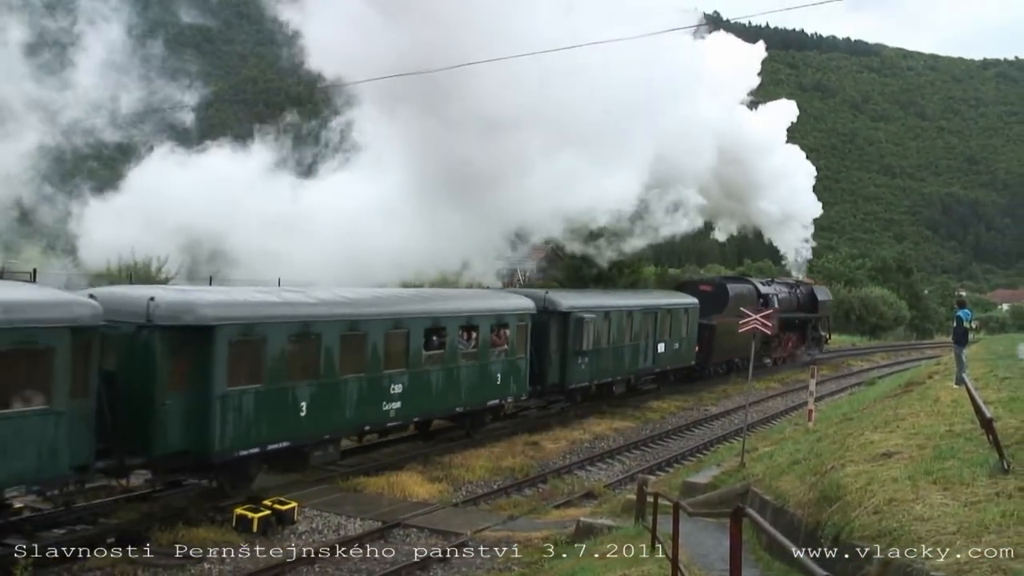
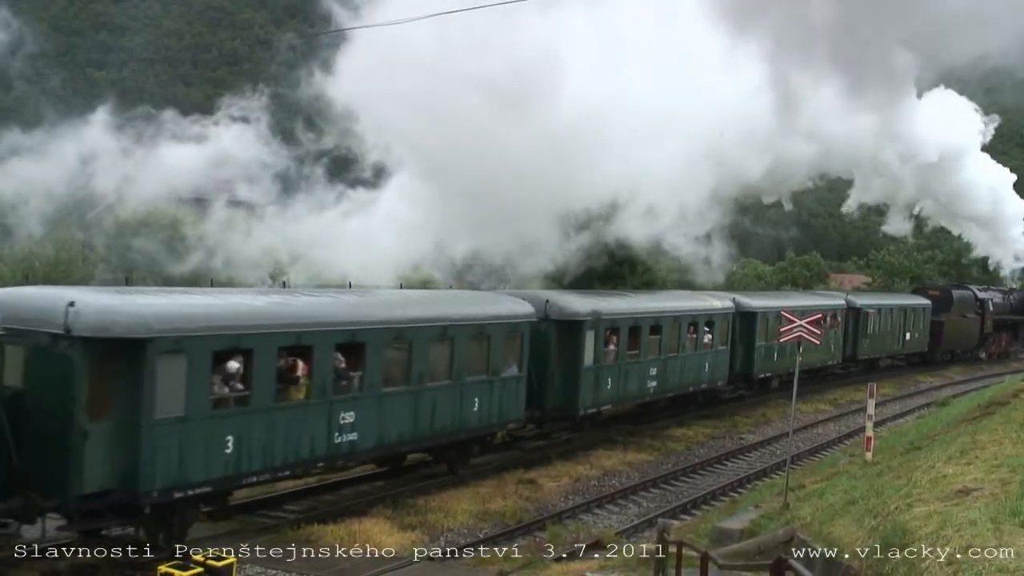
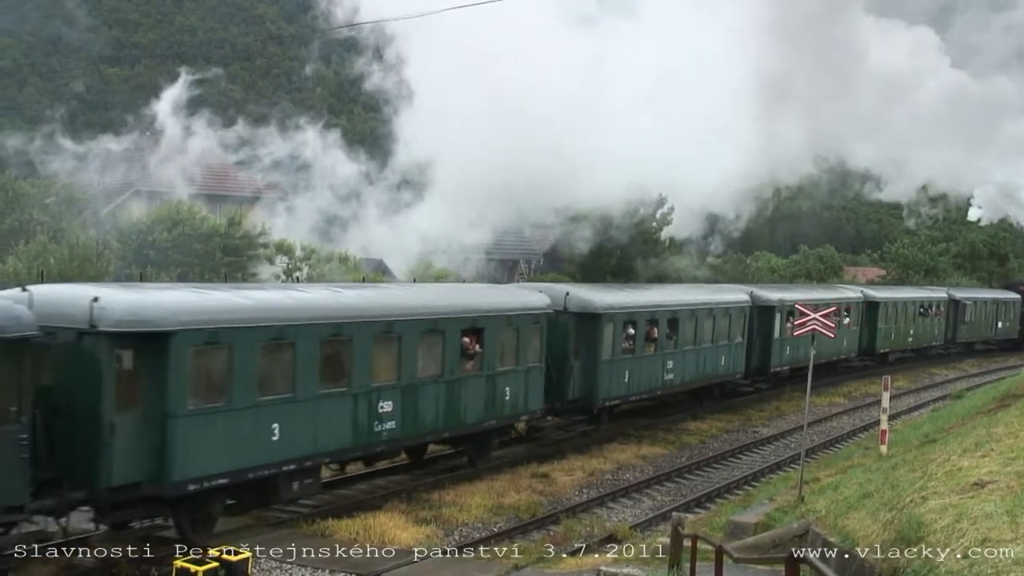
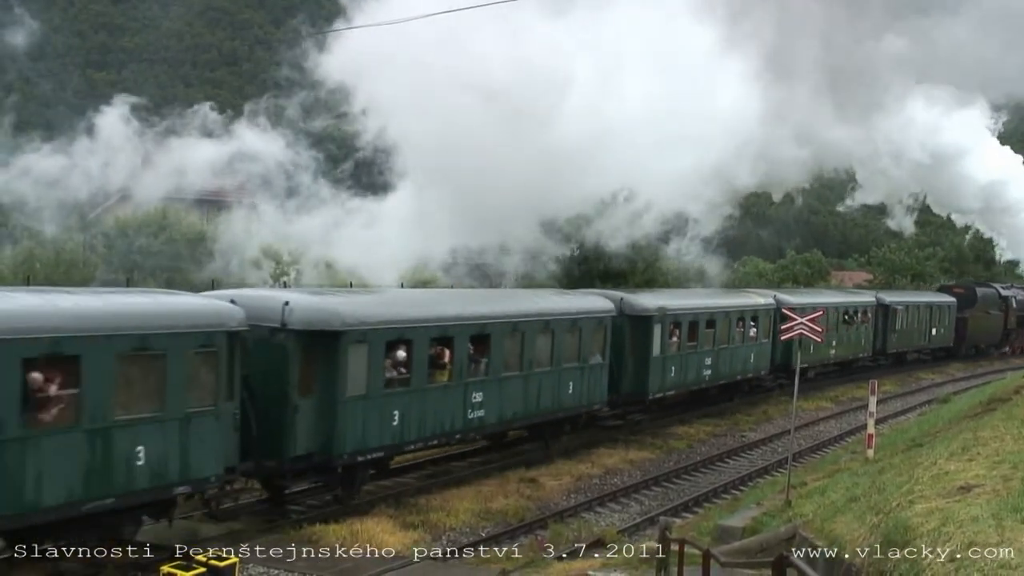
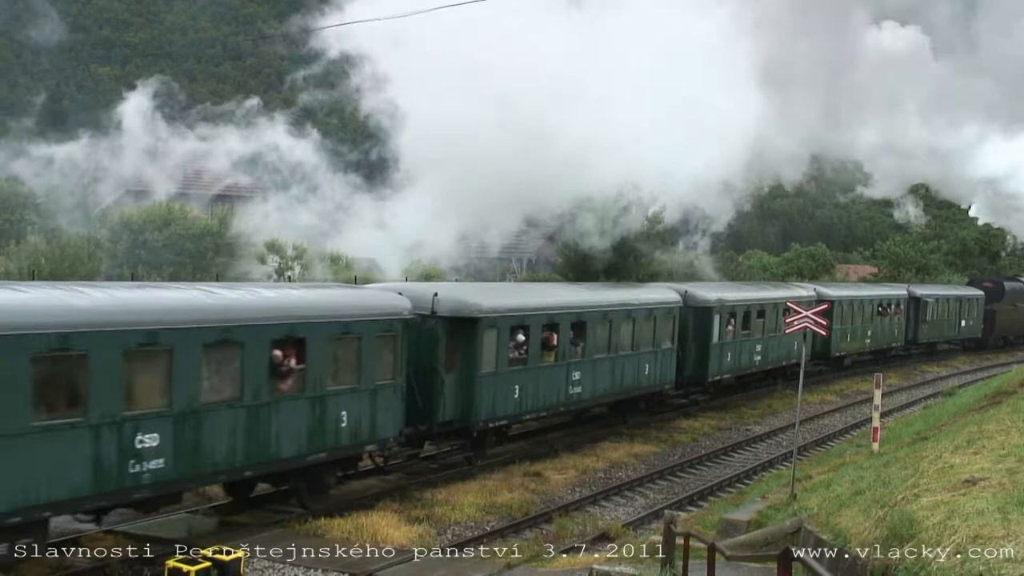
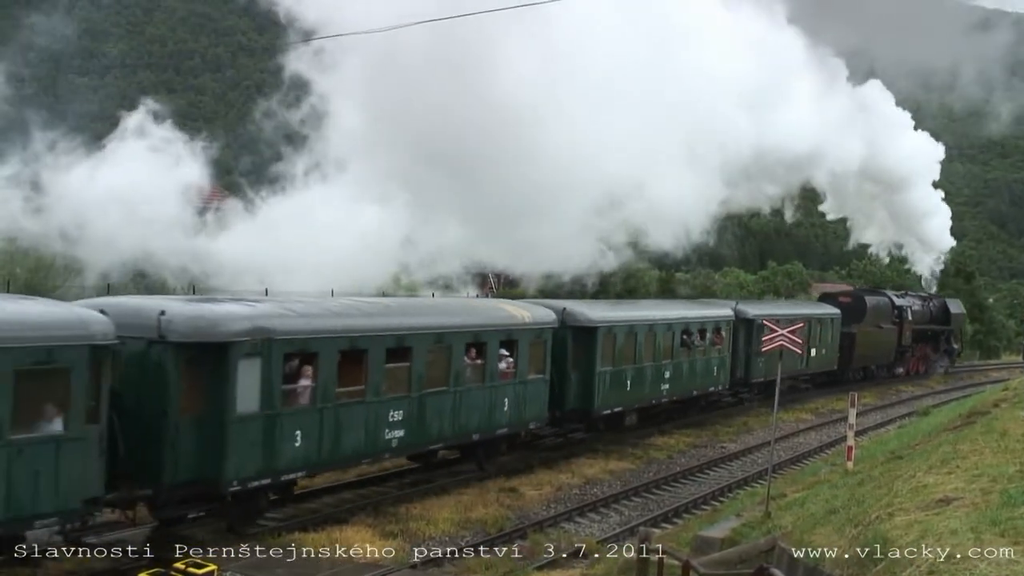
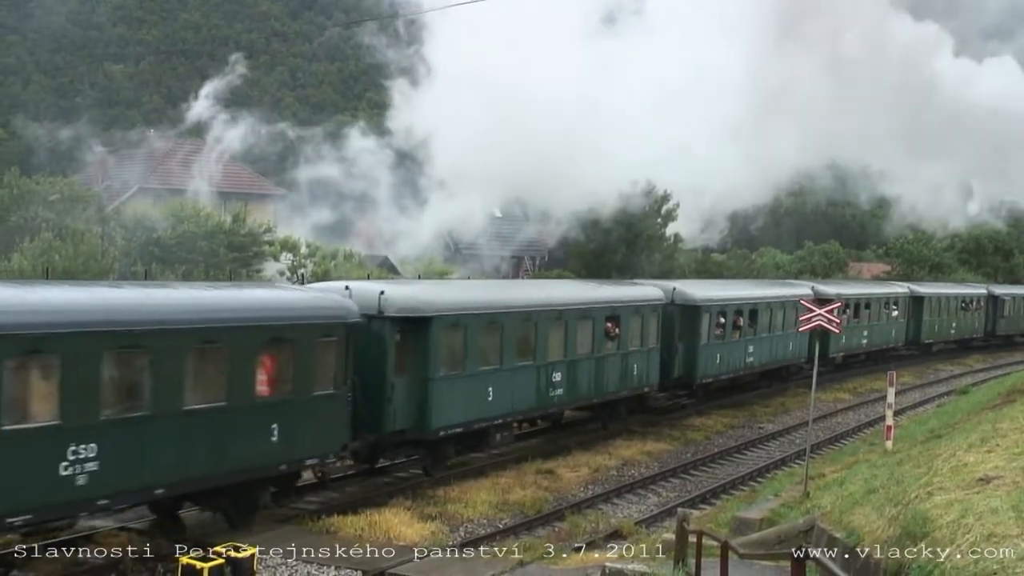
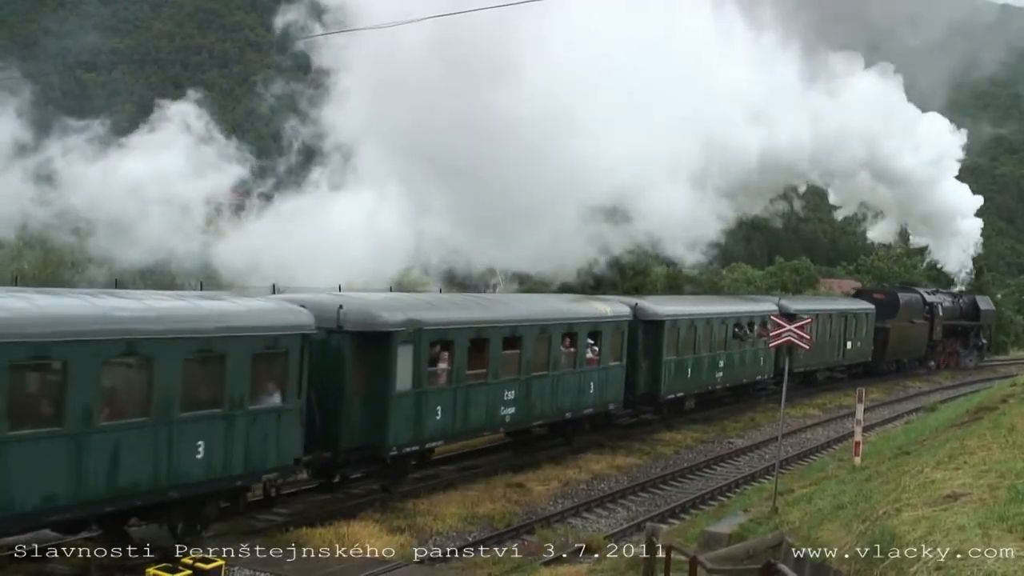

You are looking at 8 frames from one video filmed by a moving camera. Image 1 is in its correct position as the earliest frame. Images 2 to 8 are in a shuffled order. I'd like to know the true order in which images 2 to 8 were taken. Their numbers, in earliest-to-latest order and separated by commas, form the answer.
6, 8, 2, 4, 5, 3, 7
